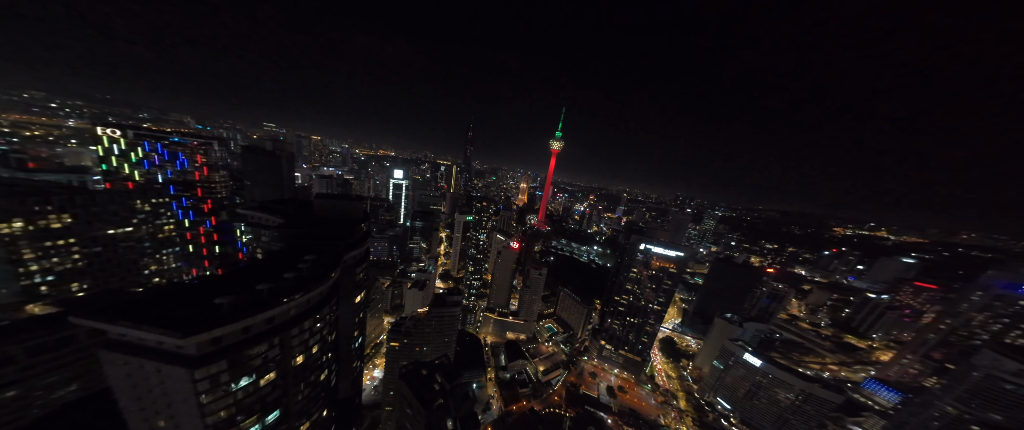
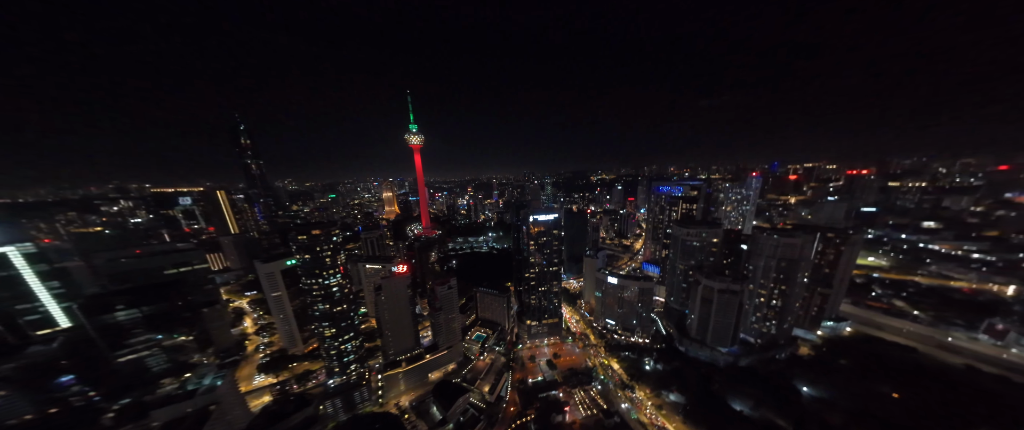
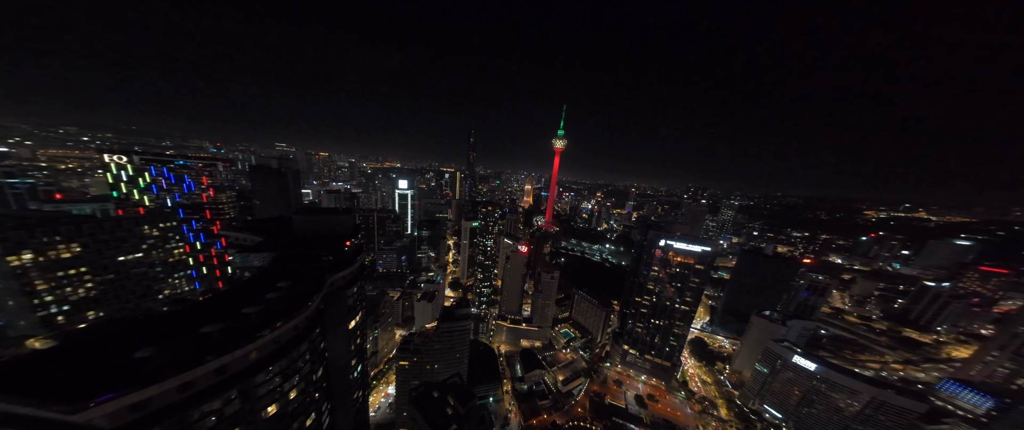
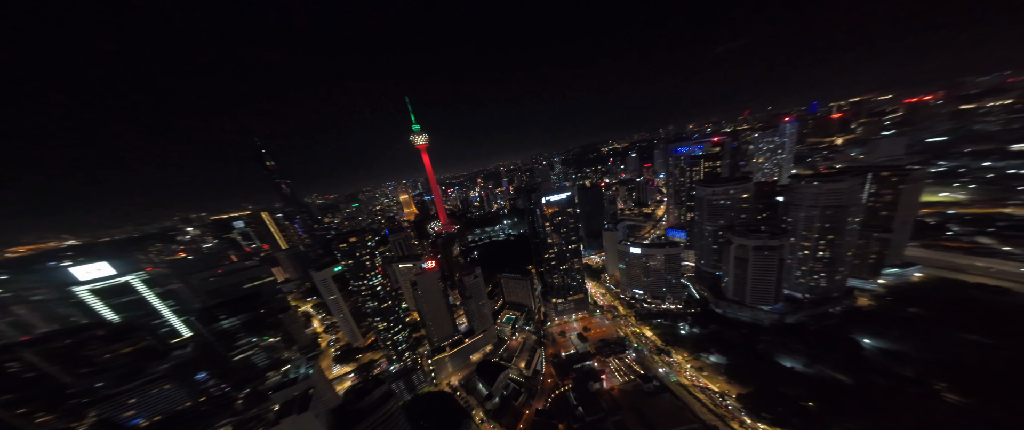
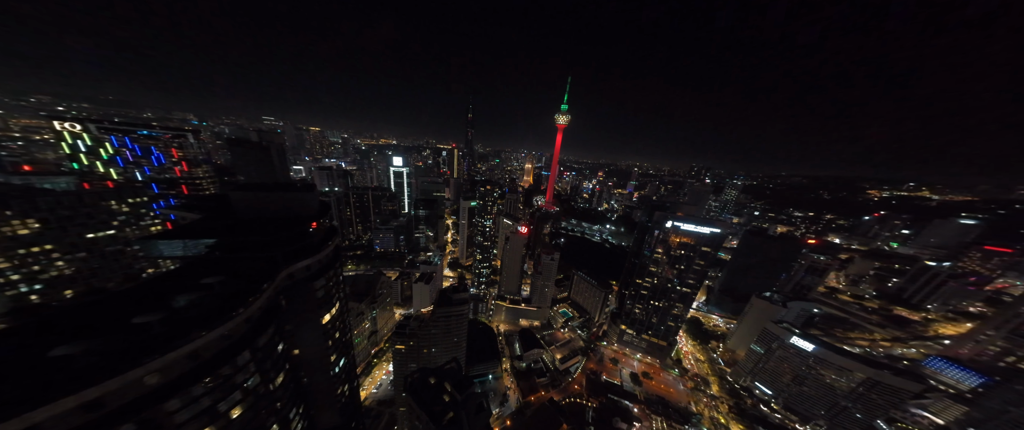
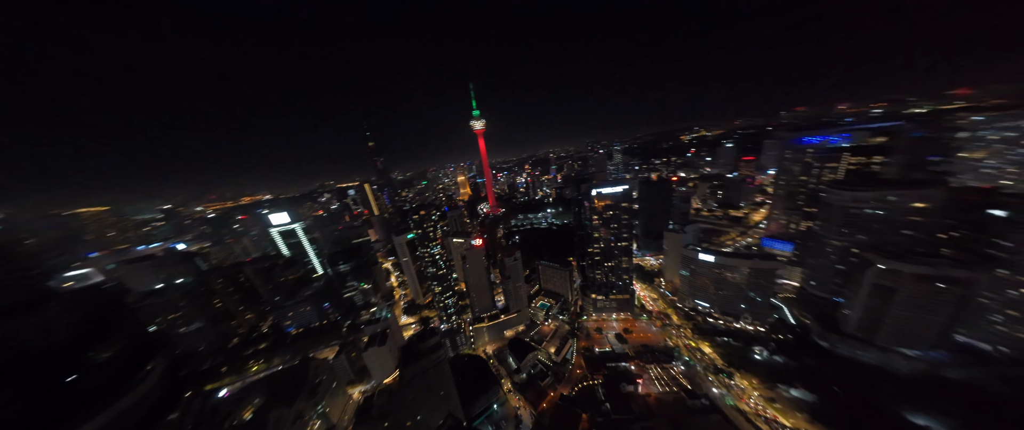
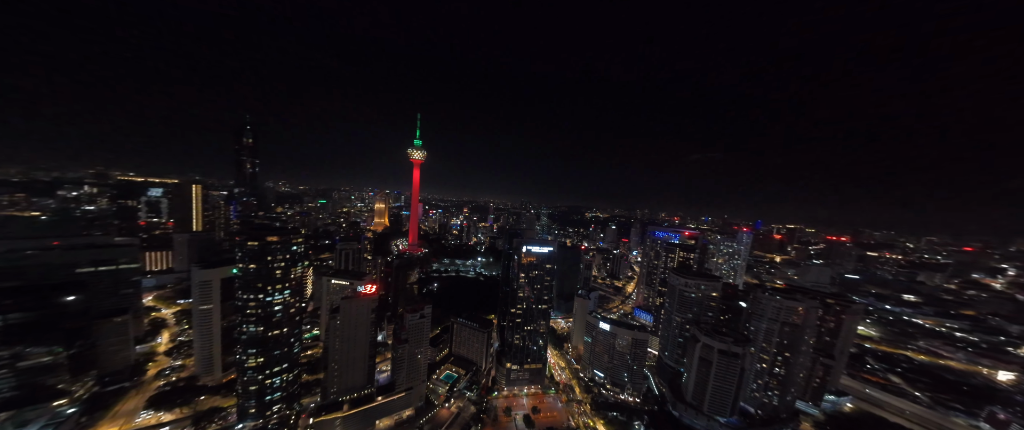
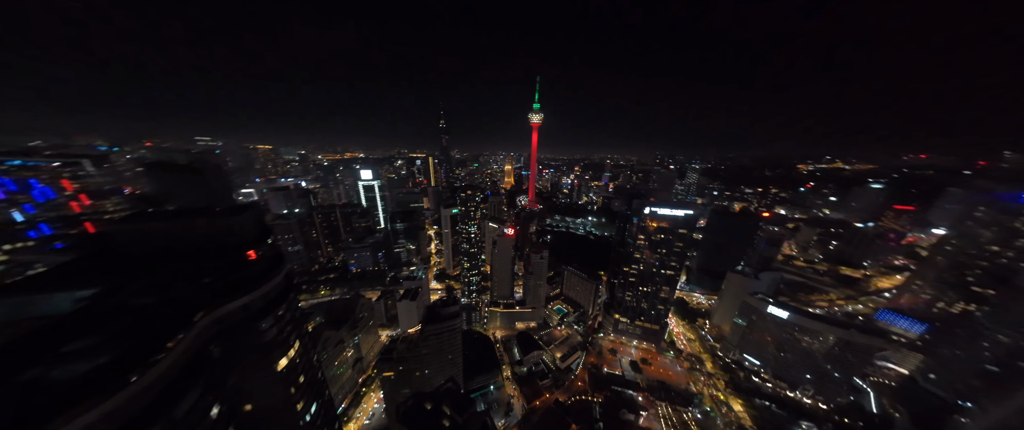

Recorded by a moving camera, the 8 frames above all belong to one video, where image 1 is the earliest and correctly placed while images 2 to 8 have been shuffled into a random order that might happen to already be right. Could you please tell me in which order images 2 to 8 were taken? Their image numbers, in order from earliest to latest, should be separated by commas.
3, 5, 8, 6, 4, 2, 7
